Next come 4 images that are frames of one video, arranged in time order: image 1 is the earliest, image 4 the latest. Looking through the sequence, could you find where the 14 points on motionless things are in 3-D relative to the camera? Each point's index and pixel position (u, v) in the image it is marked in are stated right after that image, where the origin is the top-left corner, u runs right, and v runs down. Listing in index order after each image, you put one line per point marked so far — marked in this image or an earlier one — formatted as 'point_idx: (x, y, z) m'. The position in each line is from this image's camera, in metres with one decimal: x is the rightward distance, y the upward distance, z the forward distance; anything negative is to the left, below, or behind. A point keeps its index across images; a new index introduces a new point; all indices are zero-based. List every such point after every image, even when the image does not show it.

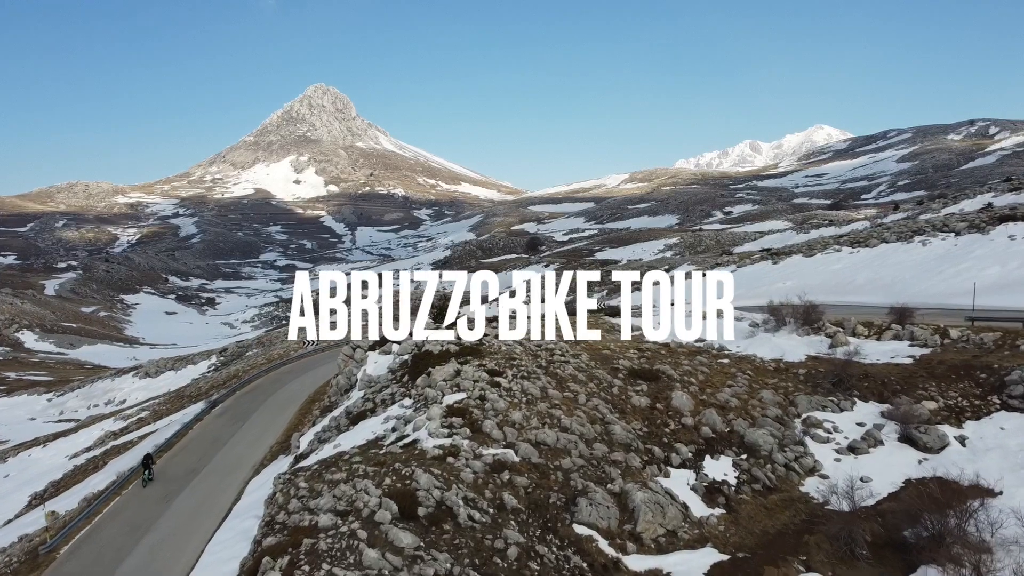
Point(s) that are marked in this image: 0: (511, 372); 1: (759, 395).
0: (0.0, -1.8, +16.4) m
1: (+5.3, -2.3, +16.8) m
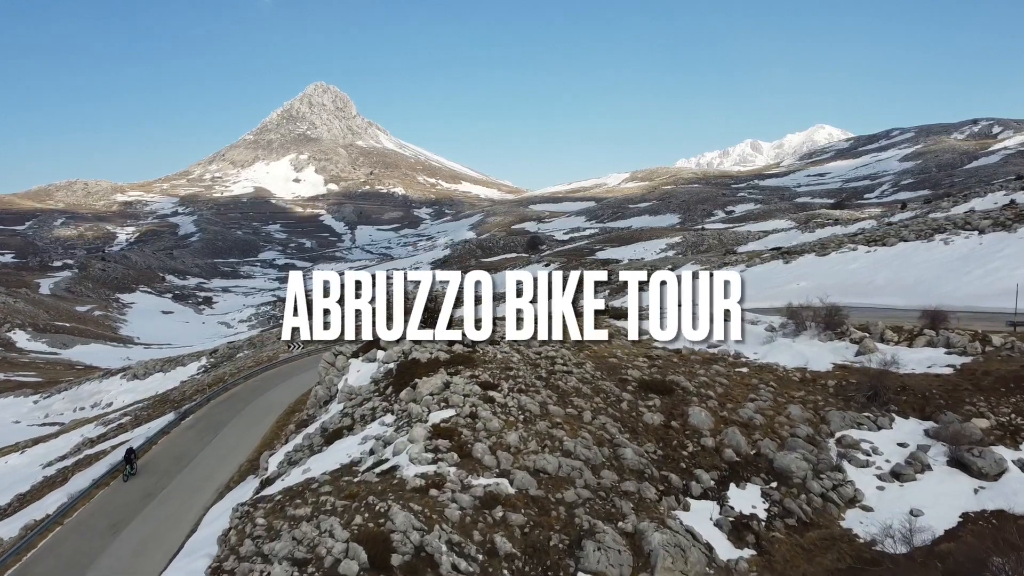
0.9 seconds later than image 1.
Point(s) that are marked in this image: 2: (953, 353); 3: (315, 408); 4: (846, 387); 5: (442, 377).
0: (-0.1, -1.8, +14.5) m
1: (+5.2, -2.4, +14.9) m
2: (+10.3, -1.5, +18.2) m
3: (-4.5, -2.7, +17.8) m
4: (+7.0, -2.1, +16.2) m
5: (-1.4, -1.7, +14.9) m
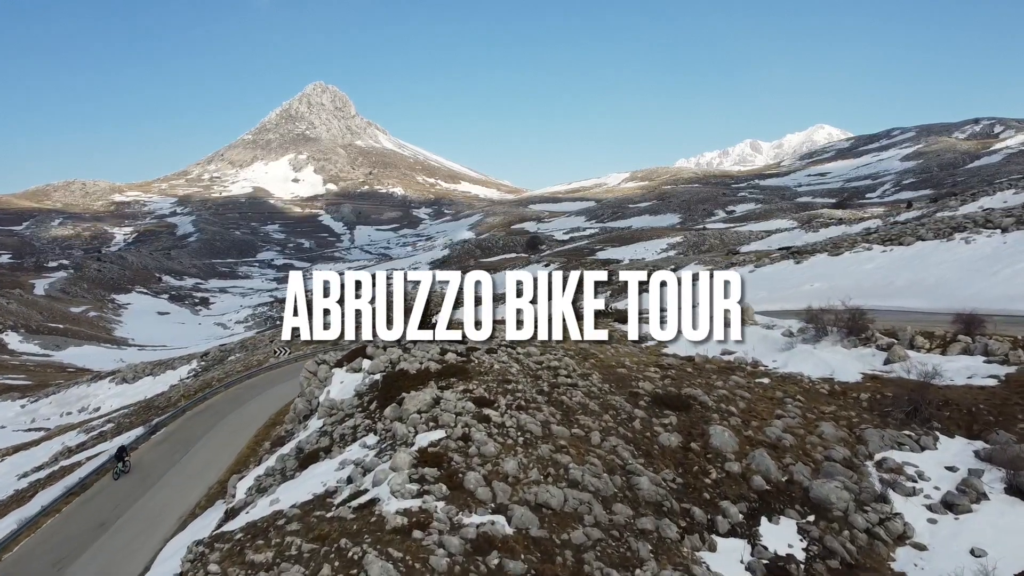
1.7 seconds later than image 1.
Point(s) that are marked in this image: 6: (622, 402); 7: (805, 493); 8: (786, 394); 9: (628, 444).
0: (-0.1, -1.9, +12.9) m
1: (+5.2, -2.4, +13.3) m
2: (+10.3, -1.6, +16.6) m
3: (-4.5, -2.8, +16.1) m
4: (+6.9, -2.1, +14.6) m
5: (-1.4, -1.8, +13.3) m
6: (+1.9, -2.0, +13.7) m
7: (+4.2, -3.0, +11.3) m
8: (+5.4, -2.1, +15.2) m
9: (+1.8, -2.4, +11.9) m
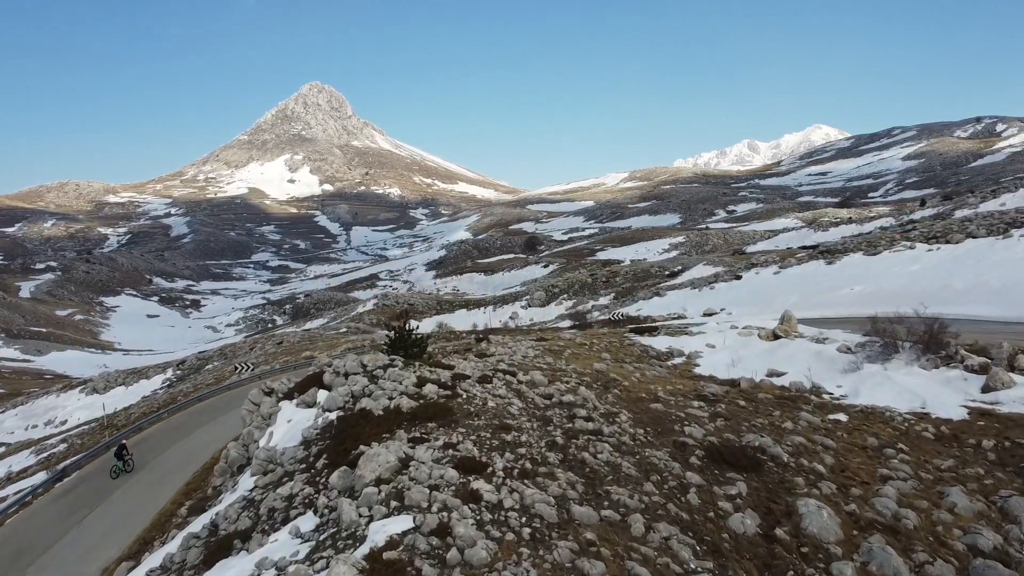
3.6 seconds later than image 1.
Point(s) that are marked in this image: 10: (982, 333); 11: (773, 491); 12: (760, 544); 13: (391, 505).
0: (-0.1, -2.0, +9.0) m
1: (+5.2, -2.6, +9.4) m
2: (+10.3, -1.7, +12.7) m
3: (-4.5, -3.0, +12.2) m
4: (+6.9, -2.3, +10.7) m
5: (-1.4, -1.9, +9.4) m
6: (+1.9, -2.1, +9.8) m
7: (+4.3, -3.1, +7.4) m
8: (+5.4, -2.2, +11.3) m
9: (+1.8, -2.5, +8.0) m
10: (+10.4, -1.0, +17.3) m
11: (+3.1, -2.4, +9.3) m
12: (+2.6, -2.7, +8.2) m
13: (-1.3, -2.3, +8.2) m
